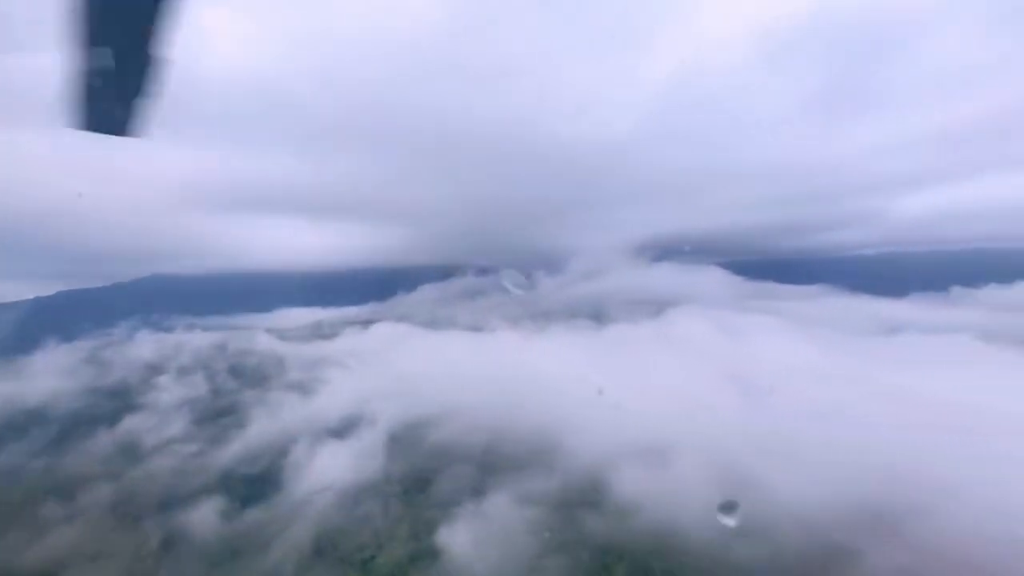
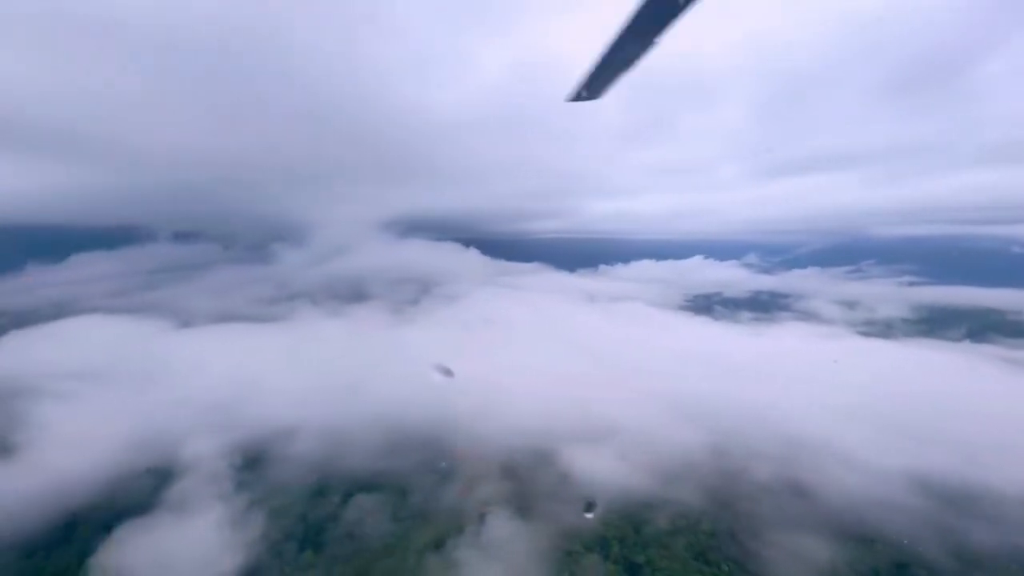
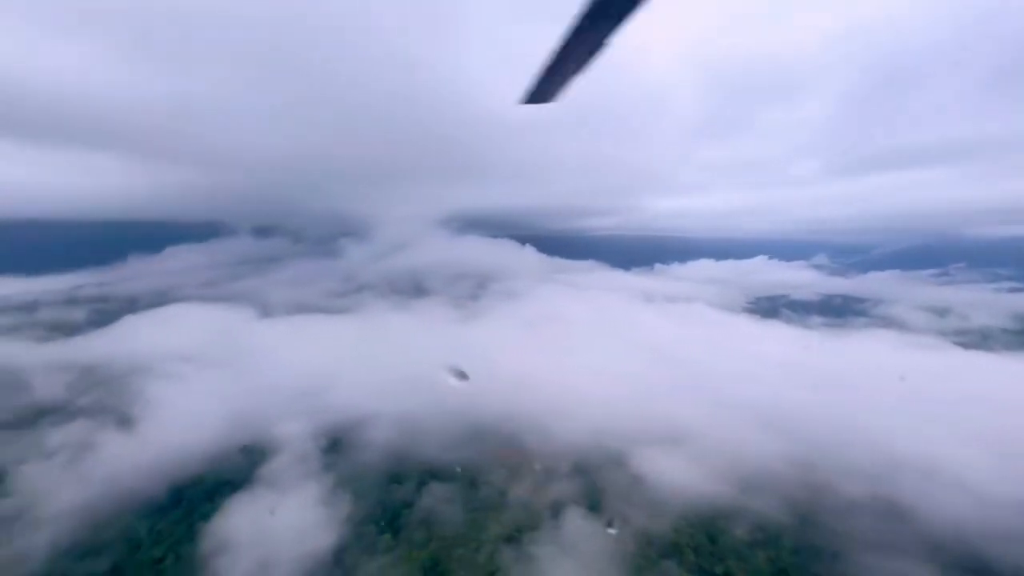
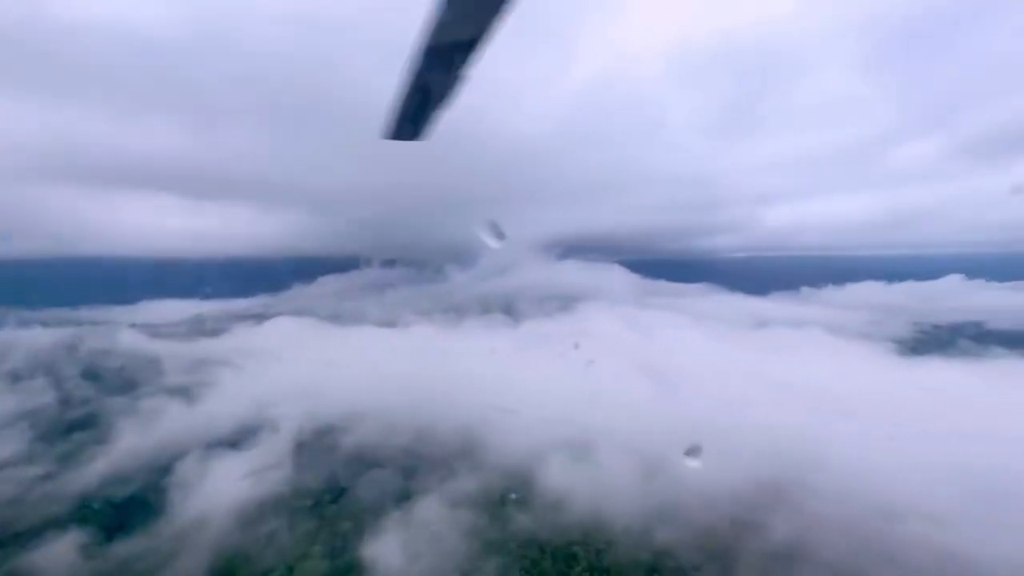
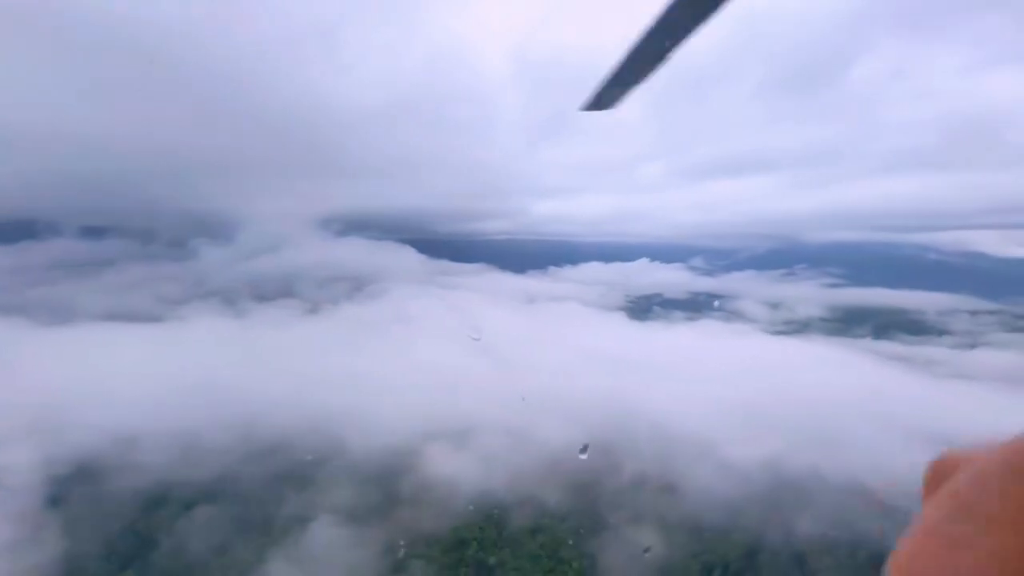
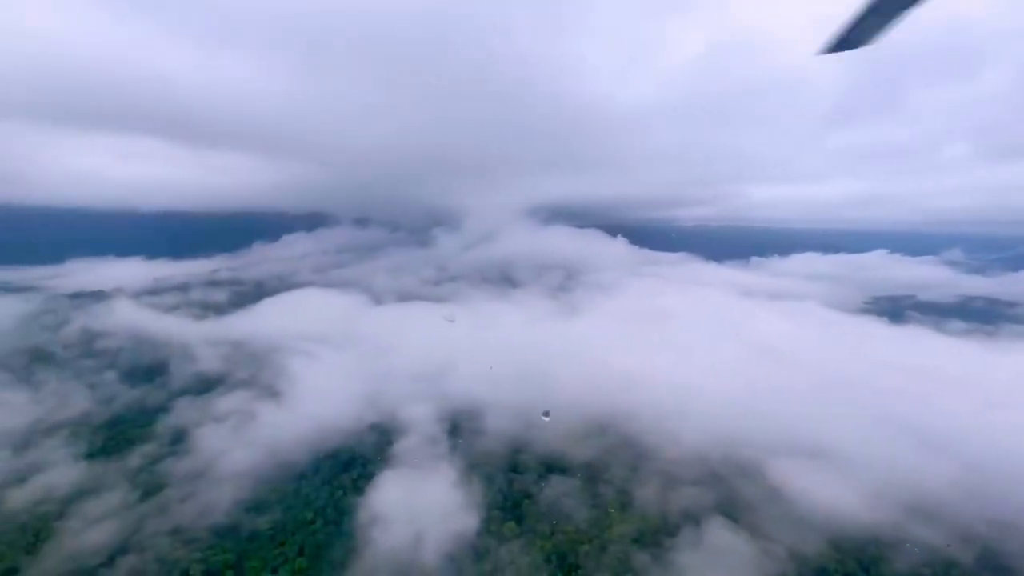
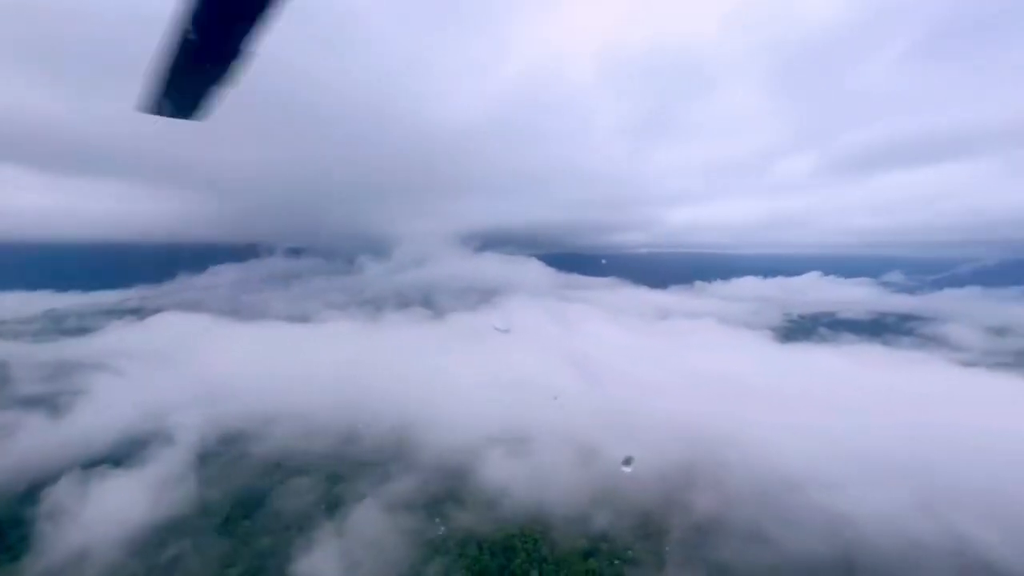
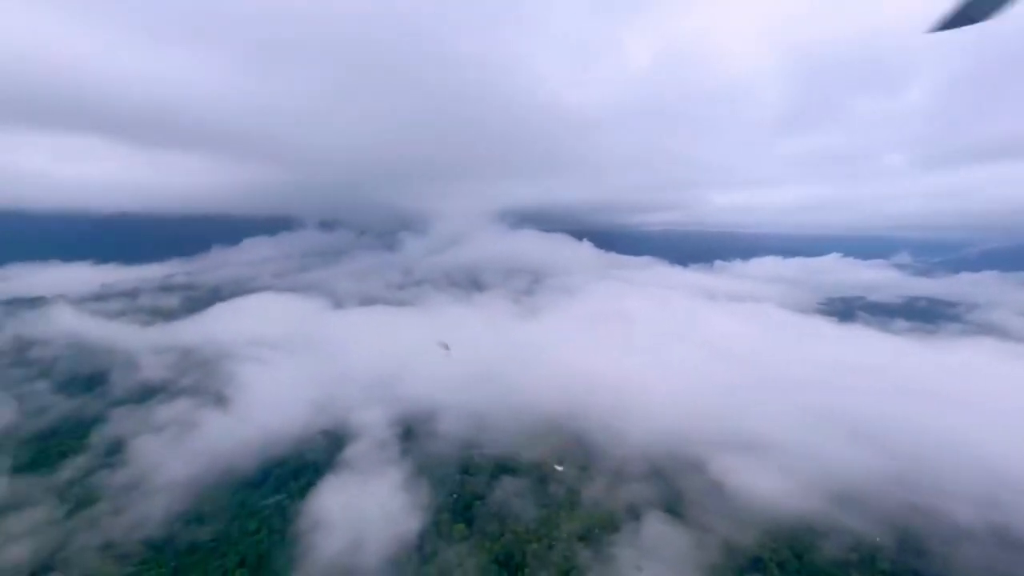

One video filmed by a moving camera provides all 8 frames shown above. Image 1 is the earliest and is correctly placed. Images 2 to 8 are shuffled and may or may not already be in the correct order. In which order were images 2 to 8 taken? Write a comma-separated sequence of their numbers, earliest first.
4, 7, 5, 2, 3, 8, 6
